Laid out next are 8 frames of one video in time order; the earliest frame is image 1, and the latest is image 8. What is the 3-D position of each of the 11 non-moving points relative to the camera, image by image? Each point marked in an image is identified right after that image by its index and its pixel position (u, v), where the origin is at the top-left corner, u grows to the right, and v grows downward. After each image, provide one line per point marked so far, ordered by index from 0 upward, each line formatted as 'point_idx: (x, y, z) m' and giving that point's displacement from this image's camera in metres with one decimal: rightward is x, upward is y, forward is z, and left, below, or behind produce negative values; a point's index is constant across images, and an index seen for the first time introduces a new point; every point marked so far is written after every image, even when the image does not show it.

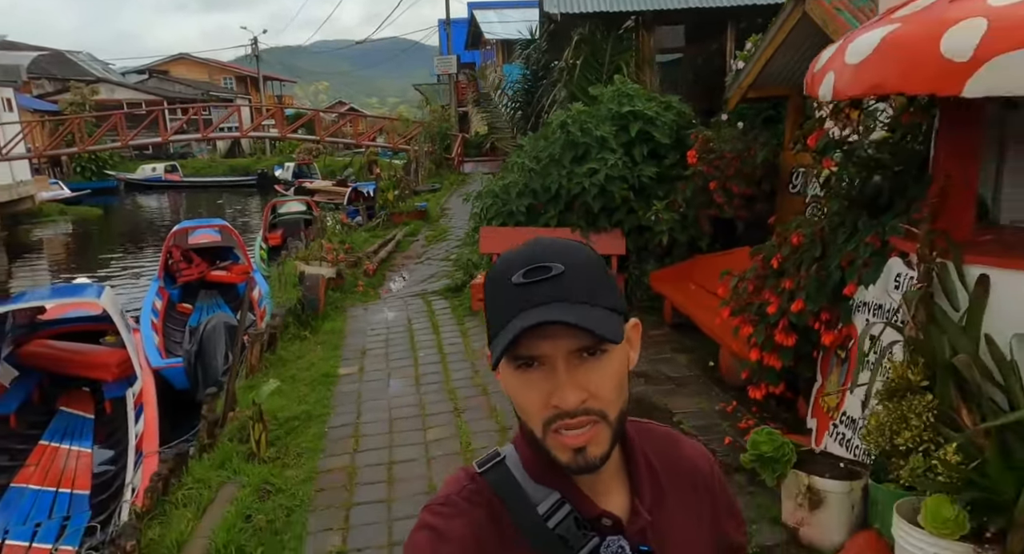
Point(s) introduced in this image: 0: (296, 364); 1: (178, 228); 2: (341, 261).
0: (-1.8, -0.7, +6.0) m
1: (-5.1, +0.7, +11.0) m
2: (-2.1, +0.2, +9.0) m
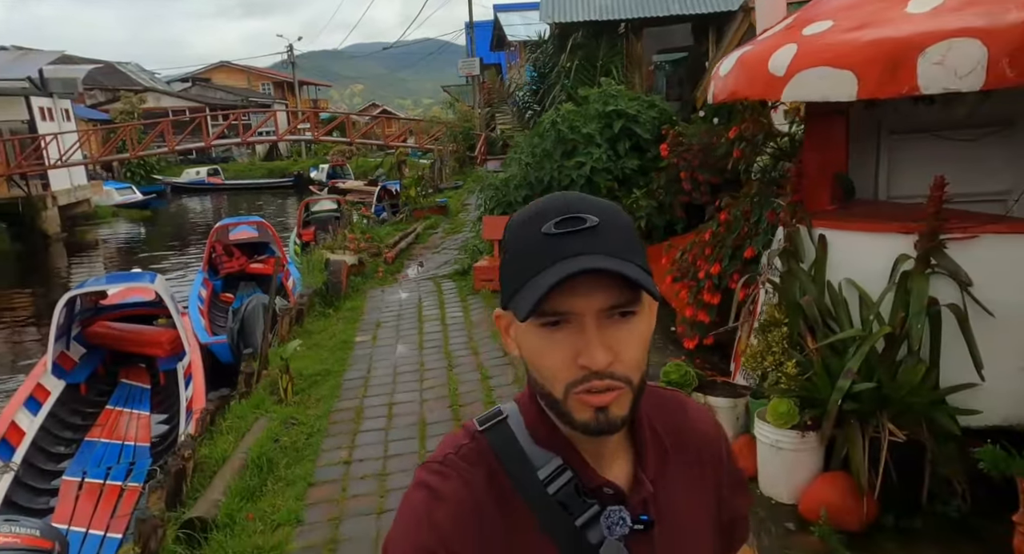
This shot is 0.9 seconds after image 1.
0: (-1.9, -0.6, +7.1) m
1: (-4.9, +0.9, +12.2) m
2: (-2.1, +0.4, +10.1) m
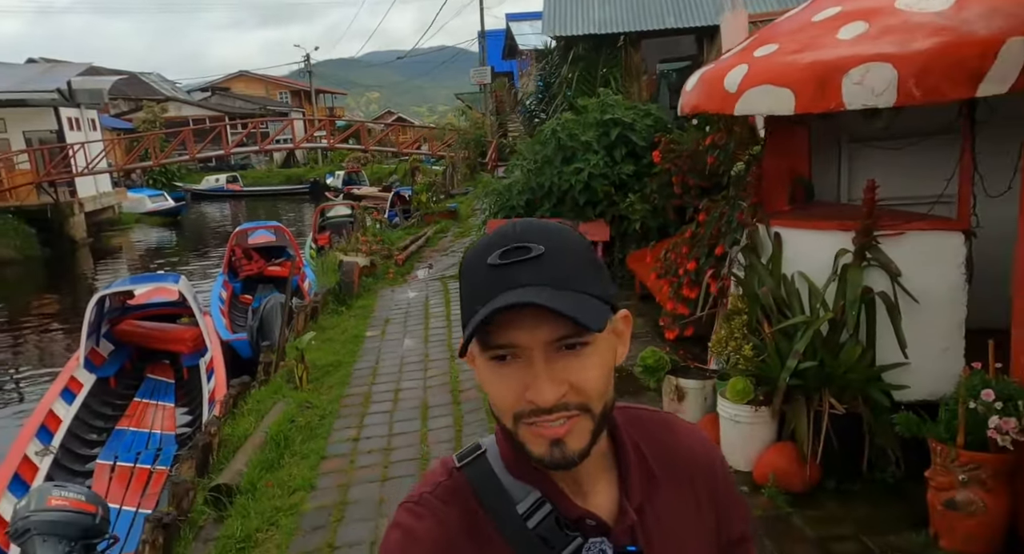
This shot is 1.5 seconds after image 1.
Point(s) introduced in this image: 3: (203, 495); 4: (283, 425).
0: (-1.9, -0.5, +7.6) m
1: (-4.8, +0.8, +12.8) m
2: (-2.0, +0.3, +10.6) m
3: (-1.8, -1.2, +4.1) m
4: (-1.6, -1.0, +5.1) m
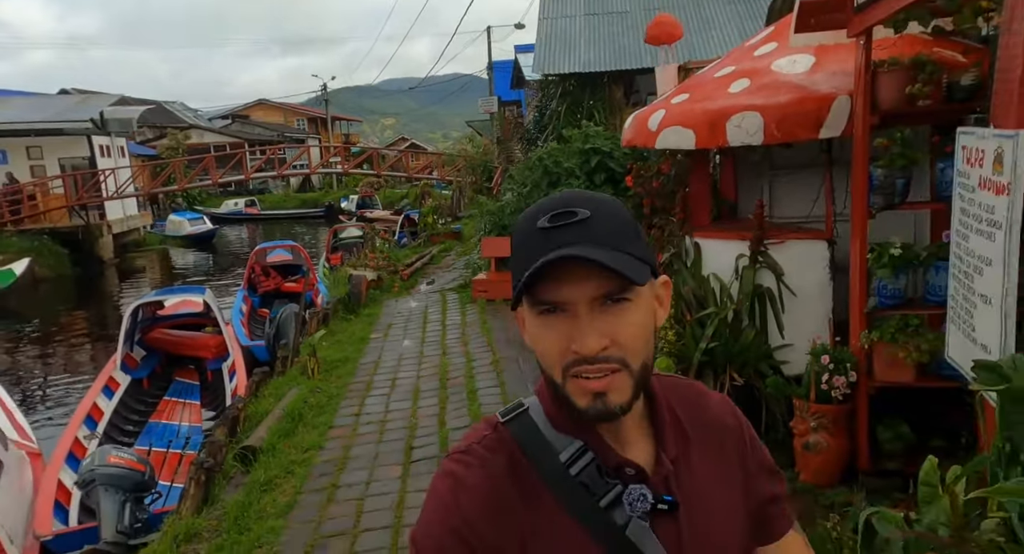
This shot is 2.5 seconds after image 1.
0: (-2.0, -0.7, +8.6) m
1: (-4.9, +0.6, +13.9) m
2: (-2.1, +0.1, +11.6) m
3: (-2.0, -1.2, +5.1) m
4: (-1.8, -1.0, +6.1) m
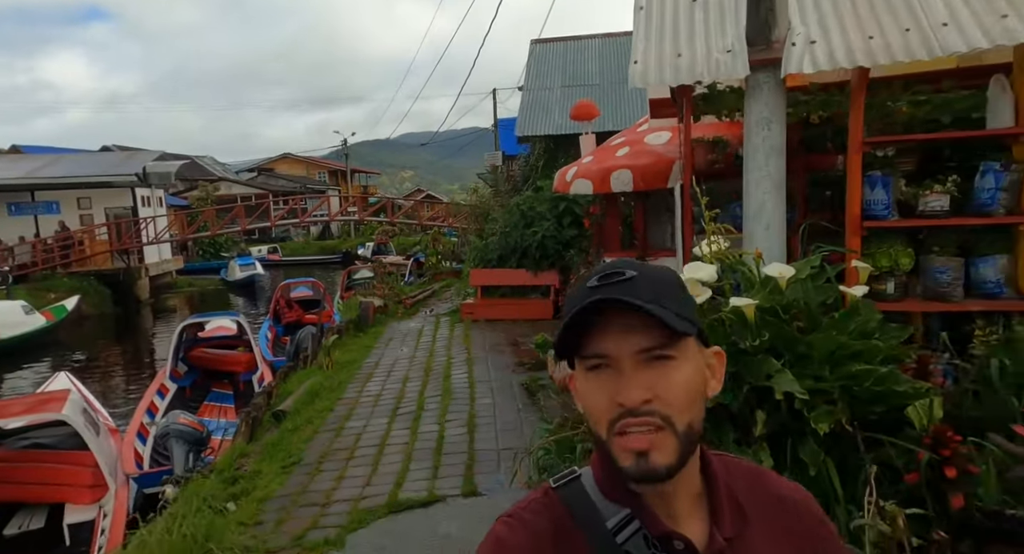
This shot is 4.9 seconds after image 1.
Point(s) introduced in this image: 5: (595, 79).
0: (-2.4, -1.0, +10.6) m
1: (-5.1, -0.1, +16.0) m
2: (-2.3, -0.4, +13.7) m
3: (-2.4, -1.3, +7.0) m
4: (-2.2, -1.2, +8.1) m
5: (+1.6, +3.9, +14.2) m
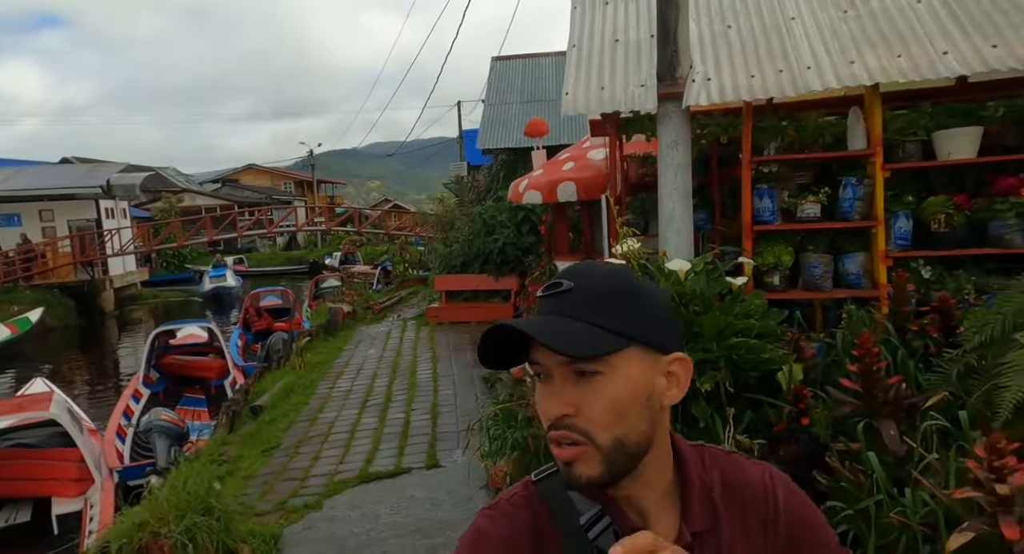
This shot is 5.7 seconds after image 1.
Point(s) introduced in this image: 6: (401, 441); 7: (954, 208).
0: (-2.9, -1.1, +11.2) m
1: (-5.9, -0.3, +16.5) m
2: (-3.1, -0.6, +14.3) m
3: (-2.8, -1.4, +7.6) m
4: (-2.6, -1.3, +8.6) m
5: (+0.8, +3.8, +15.0) m
6: (-0.9, -1.3, +5.9) m
7: (+2.5, +0.4, +4.1) m
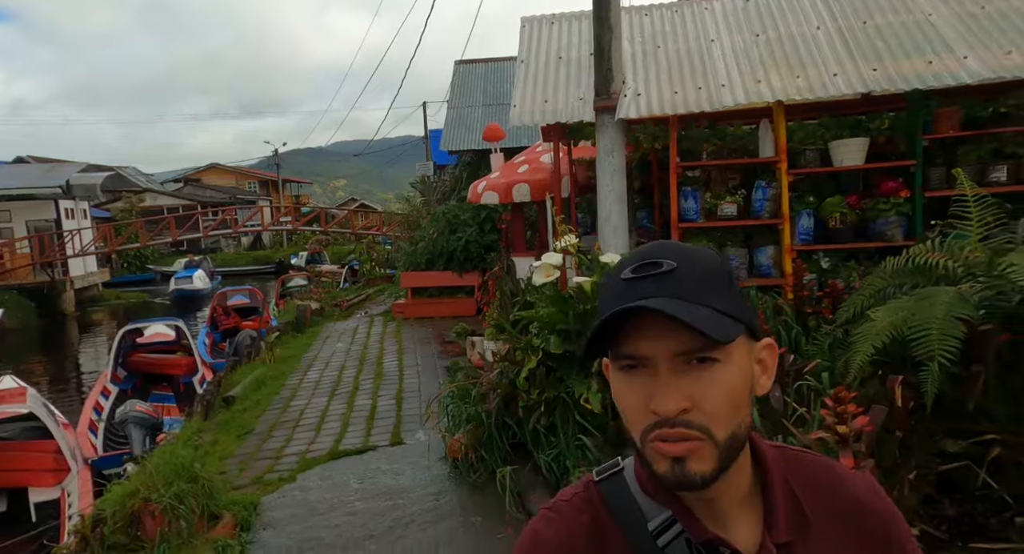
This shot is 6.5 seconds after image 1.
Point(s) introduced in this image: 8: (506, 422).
0: (-3.5, -1.1, +11.5) m
1: (-6.7, -0.3, +16.7) m
2: (-3.8, -0.5, +14.6) m
3: (-3.2, -1.3, +8.0) m
4: (-3.1, -1.2, +9.0) m
5: (0.0, +3.9, +15.6) m
6: (-1.3, -1.3, +6.4) m
7: (+2.2, +0.4, +4.7) m
8: (0.0, -0.9, +4.4) m
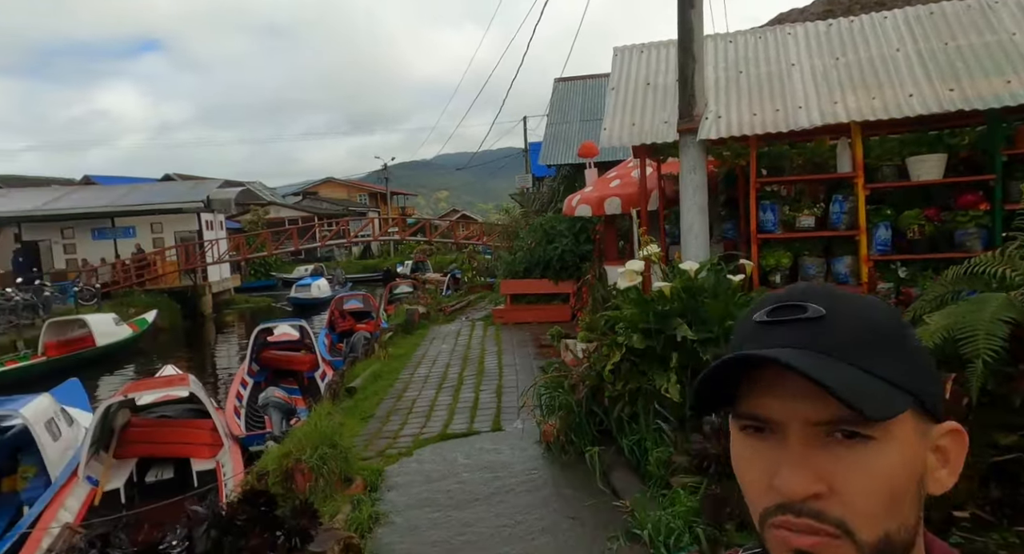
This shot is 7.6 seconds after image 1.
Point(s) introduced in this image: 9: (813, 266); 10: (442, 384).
0: (-1.9, -1.2, +12.5) m
1: (-4.4, -0.5, +18.1) m
2: (-1.8, -0.7, +15.6) m
3: (-2.1, -1.4, +9.0) m
4: (-1.9, -1.3, +10.0) m
5: (+2.2, +3.7, +16.1) m
6: (-0.4, -1.3, +7.1) m
7: (+2.8, +0.4, +5.0) m
8: (+0.6, -0.9, +5.0) m
9: (+2.2, +0.1, +5.2) m
10: (-0.9, -1.3, +8.8) m
